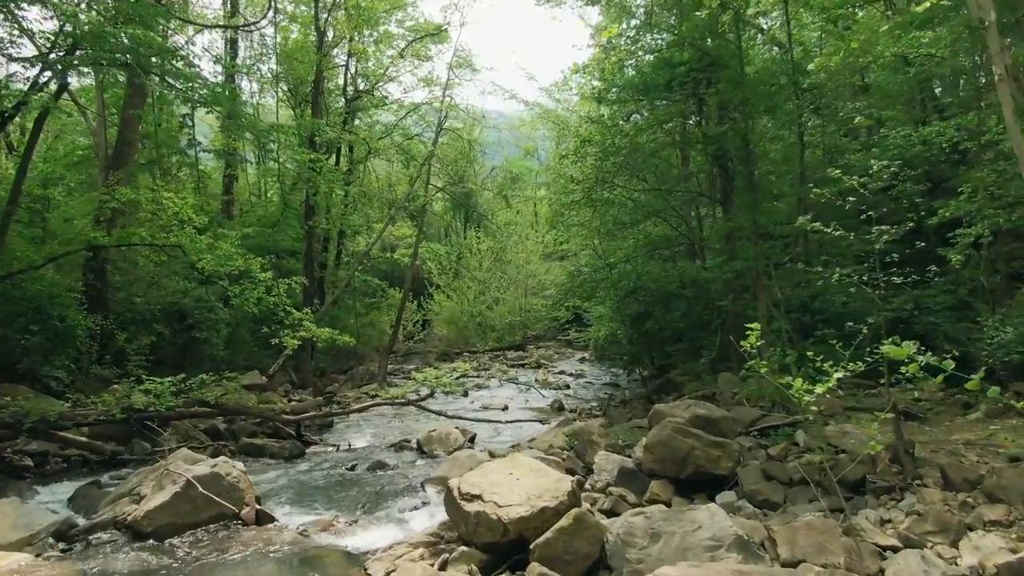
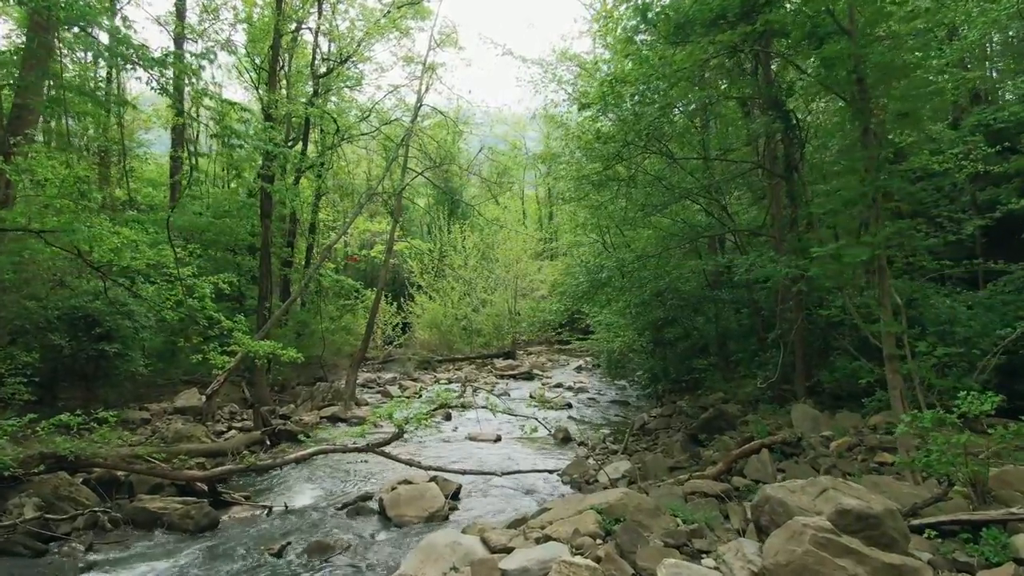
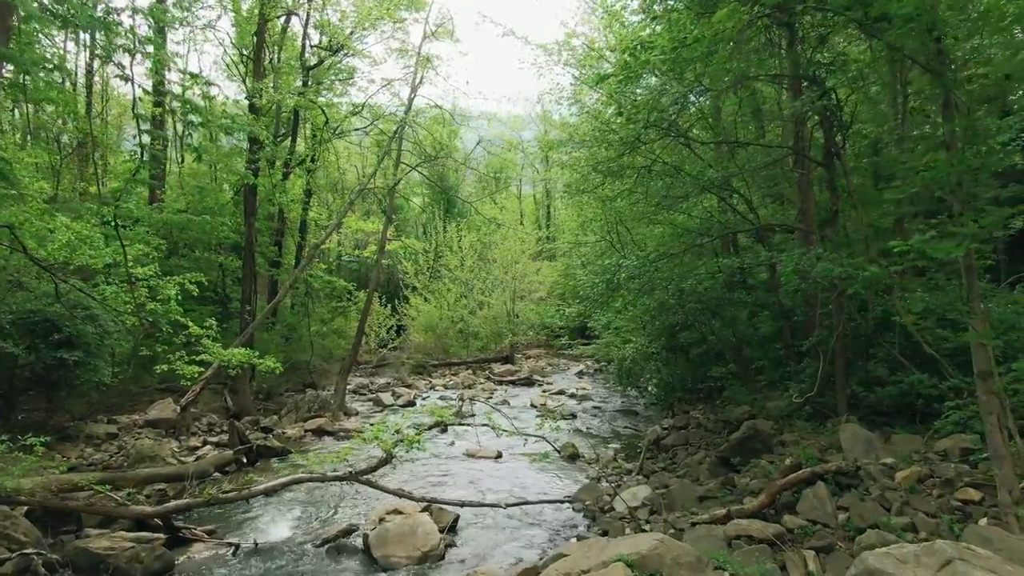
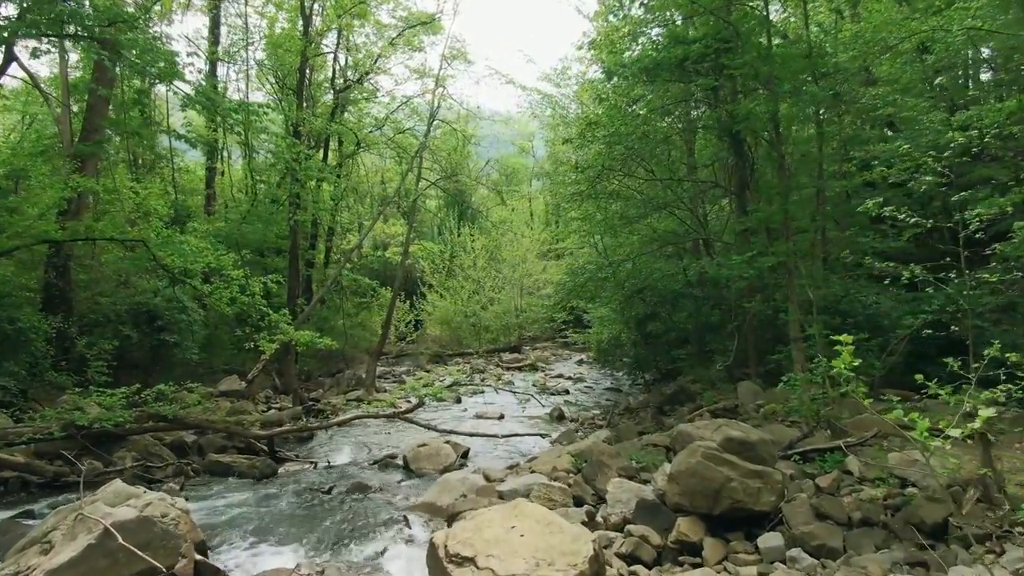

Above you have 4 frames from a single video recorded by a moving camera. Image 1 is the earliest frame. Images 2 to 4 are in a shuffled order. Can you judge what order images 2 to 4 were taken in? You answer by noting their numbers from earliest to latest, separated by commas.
4, 2, 3
